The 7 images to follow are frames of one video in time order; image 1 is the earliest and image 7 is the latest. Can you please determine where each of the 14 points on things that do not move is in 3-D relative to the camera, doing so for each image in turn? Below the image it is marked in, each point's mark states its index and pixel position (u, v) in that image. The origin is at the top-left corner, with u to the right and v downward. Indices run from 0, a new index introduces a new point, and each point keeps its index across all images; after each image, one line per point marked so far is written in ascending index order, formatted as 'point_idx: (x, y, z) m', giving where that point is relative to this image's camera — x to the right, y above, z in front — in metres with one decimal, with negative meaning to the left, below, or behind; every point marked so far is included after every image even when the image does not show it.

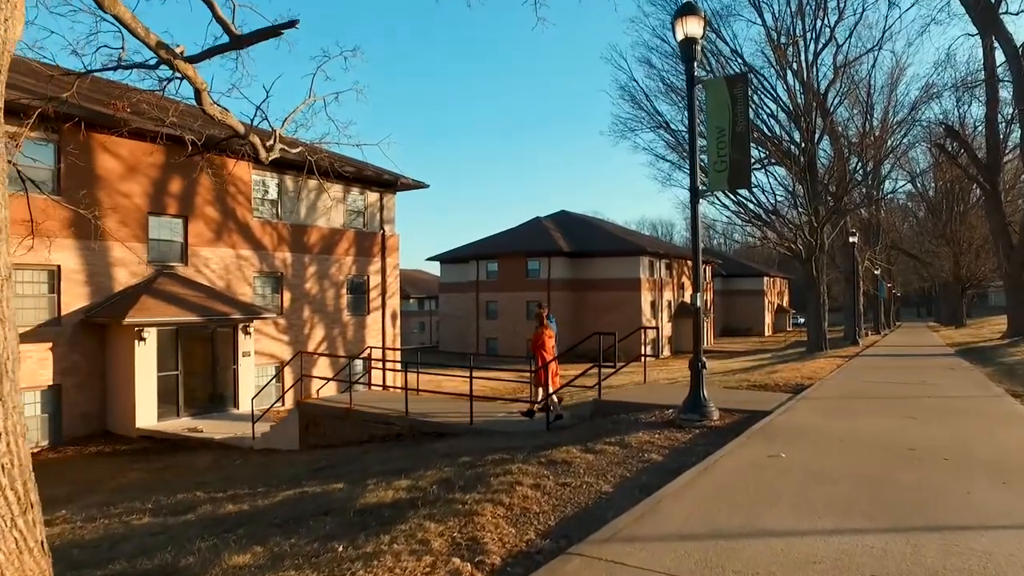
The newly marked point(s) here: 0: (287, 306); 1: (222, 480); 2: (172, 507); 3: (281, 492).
0: (-6.4, -0.5, +19.6) m
1: (-3.6, -2.4, +8.7) m
2: (-3.2, -2.1, +6.4) m
3: (-2.1, -1.9, +6.3) m
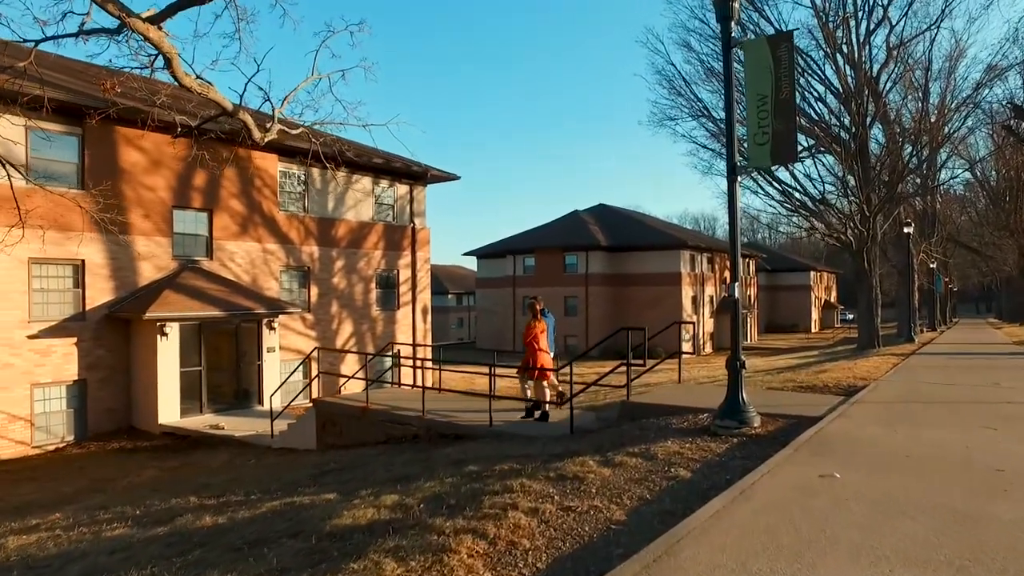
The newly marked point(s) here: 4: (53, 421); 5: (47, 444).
0: (-5.5, -0.4, +19.3) m
1: (-3.4, -2.3, +8.2) m
2: (-3.1, -2.0, +6.0) m
3: (-2.0, -1.8, +5.7) m
4: (-9.5, -2.8, +14.4) m
5: (-9.6, -3.2, +14.2) m
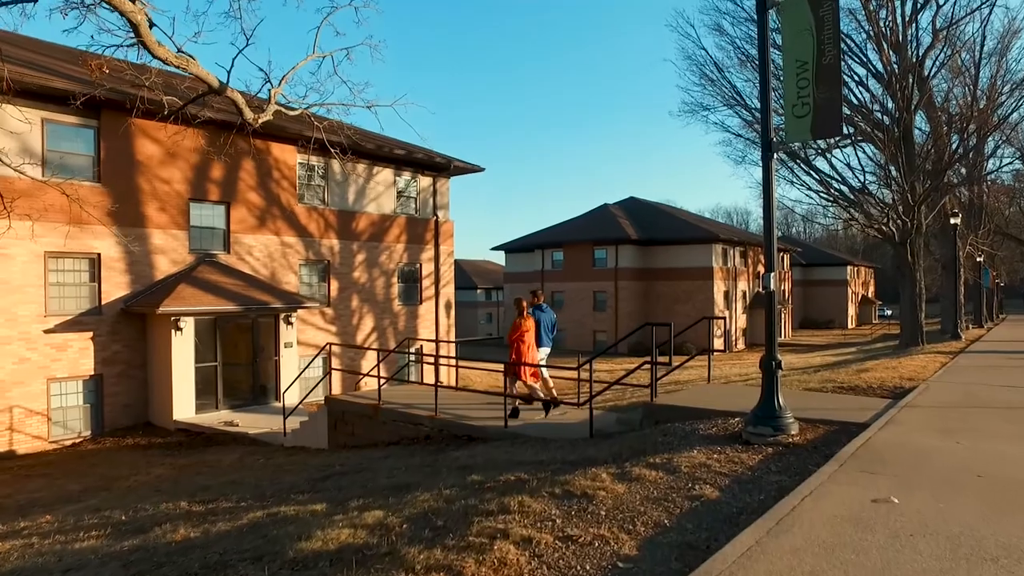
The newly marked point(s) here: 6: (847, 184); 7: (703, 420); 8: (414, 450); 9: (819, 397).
0: (-4.9, -0.2, +18.9) m
1: (-3.2, -2.2, +7.8) m
2: (-3.0, -1.9, +5.5) m
3: (-2.0, -1.7, +5.2) m
4: (-9.1, -2.6, +14.3) m
5: (-9.1, -3.1, +14.1) m
6: (+9.4, +2.9, +19.4) m
7: (+1.7, -1.2, +6.1) m
8: (-1.2, -2.0, +8.5) m
9: (+3.1, -1.1, +7.0) m
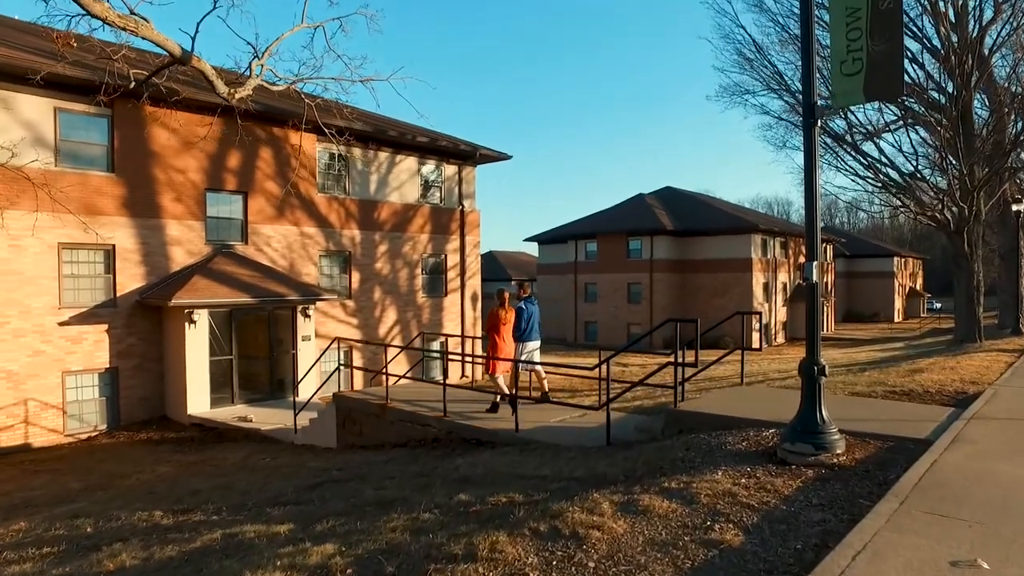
0: (-4.2, 0.0, +18.4) m
1: (-3.1, -2.1, +7.3) m
2: (-3.0, -1.8, +5.0) m
3: (-2.0, -1.6, +4.7) m
4: (-8.7, -2.5, +14.1) m
5: (-8.7, -2.9, +13.9) m
6: (+10.1, +3.1, +18.2) m
7: (+1.7, -1.1, +5.3) m
8: (-1.1, -1.9, +7.9) m
9: (+3.2, -1.0, +6.2) m
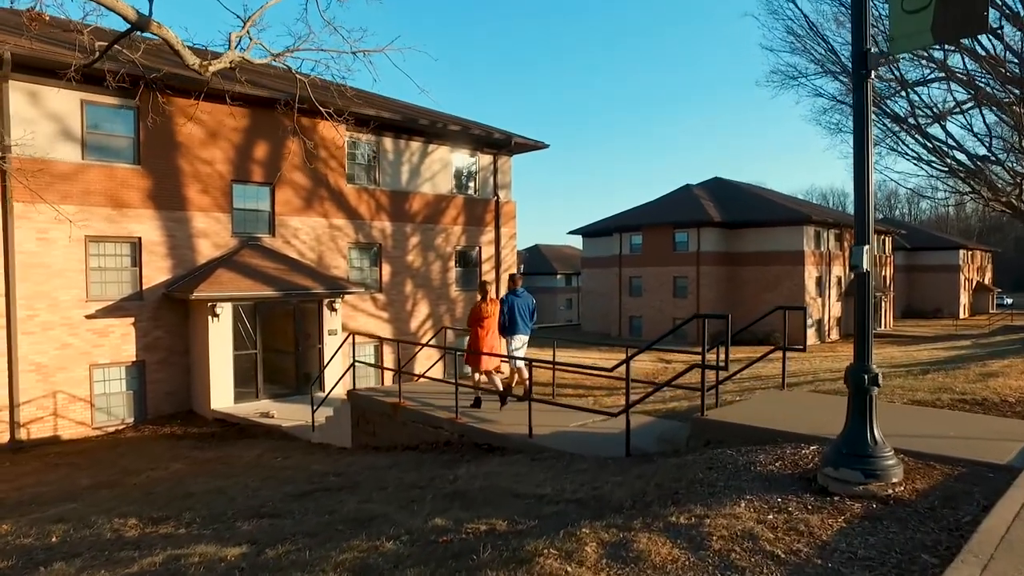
0: (-3.3, +0.2, +18.0) m
1: (-3.0, -2.0, +6.8) m
2: (-3.1, -1.8, +4.6) m
3: (-2.1, -1.6, +4.1) m
4: (-8.1, -2.3, +14.0) m
5: (-8.1, -2.7, +13.8) m
6: (+11.0, +3.3, +16.7) m
7: (+1.7, -1.0, +4.6) m
8: (-0.9, -1.8, +7.3) m
9: (+3.2, -1.0, +5.3) m
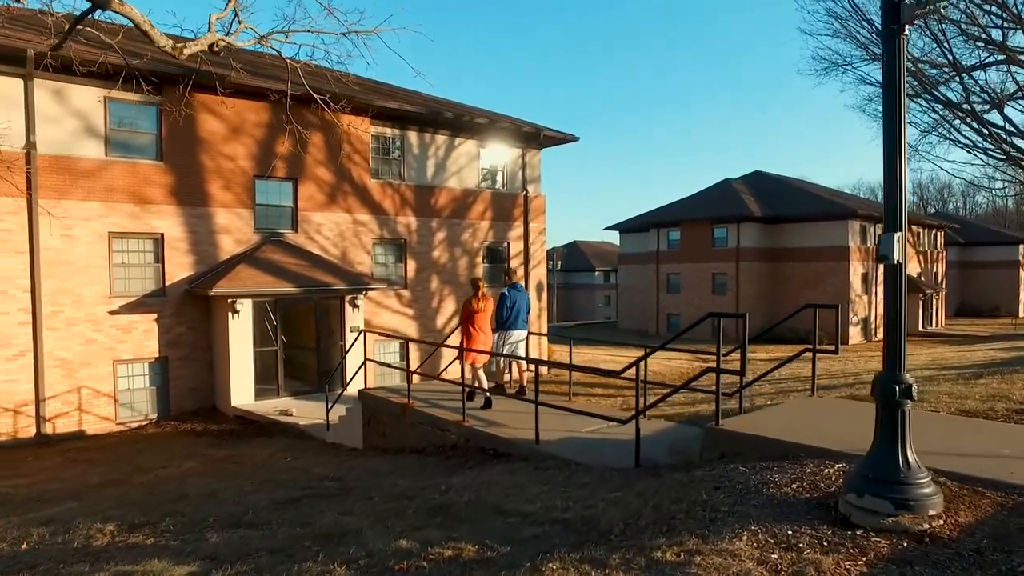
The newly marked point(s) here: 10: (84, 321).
0: (-2.6, +0.3, +17.7) m
1: (-2.9, -2.0, +6.6) m
2: (-3.1, -1.7, +4.3) m
3: (-2.2, -1.5, +3.8) m
4: (-7.6, -2.2, +14.0) m
5: (-7.6, -2.7, +13.8) m
6: (+11.6, +3.4, +15.6) m
7: (+1.6, -1.0, +4.0) m
8: (-0.8, -1.8, +6.9) m
9: (+3.2, -0.9, +4.6) m
10: (-8.2, -0.6, +13.3) m
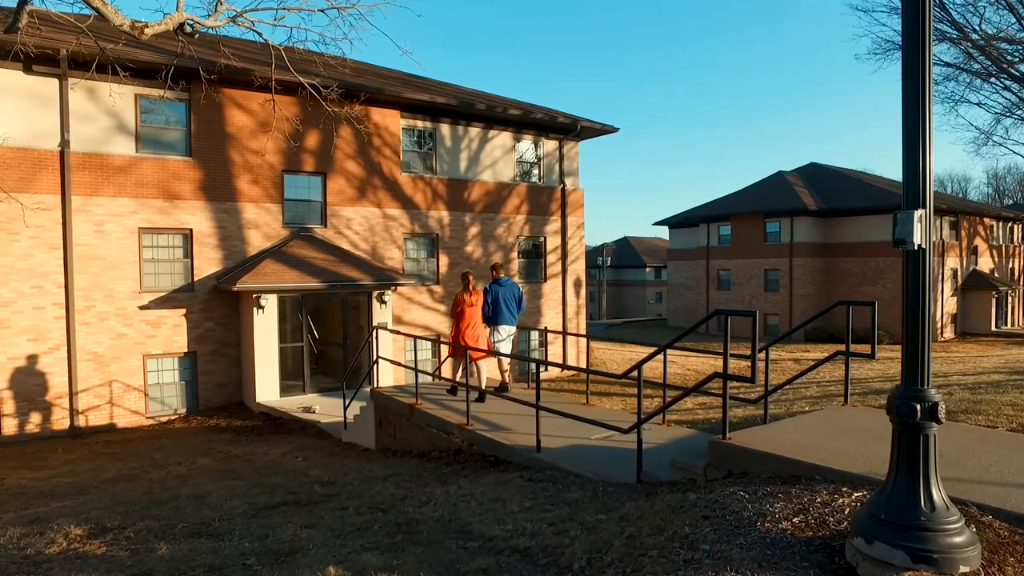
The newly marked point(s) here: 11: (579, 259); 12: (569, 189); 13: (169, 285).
0: (-1.7, +0.4, +17.4) m
1: (-2.9, -1.9, +6.3) m
2: (-3.3, -1.7, +4.0) m
3: (-2.4, -1.5, +3.5) m
4: (-7.0, -2.1, +14.0) m
5: (-7.1, -2.6, +13.9) m
6: (+12.2, +3.4, +14.2) m
7: (+1.4, -1.0, +3.4) m
8: (-0.8, -1.7, +6.4) m
9: (+3.0, -0.9, +3.9) m
10: (-7.7, -0.5, +13.3) m
11: (+1.9, +0.8, +19.9) m
12: (+1.6, +2.8, +19.6) m
13: (-6.9, +0.1, +14.0) m
